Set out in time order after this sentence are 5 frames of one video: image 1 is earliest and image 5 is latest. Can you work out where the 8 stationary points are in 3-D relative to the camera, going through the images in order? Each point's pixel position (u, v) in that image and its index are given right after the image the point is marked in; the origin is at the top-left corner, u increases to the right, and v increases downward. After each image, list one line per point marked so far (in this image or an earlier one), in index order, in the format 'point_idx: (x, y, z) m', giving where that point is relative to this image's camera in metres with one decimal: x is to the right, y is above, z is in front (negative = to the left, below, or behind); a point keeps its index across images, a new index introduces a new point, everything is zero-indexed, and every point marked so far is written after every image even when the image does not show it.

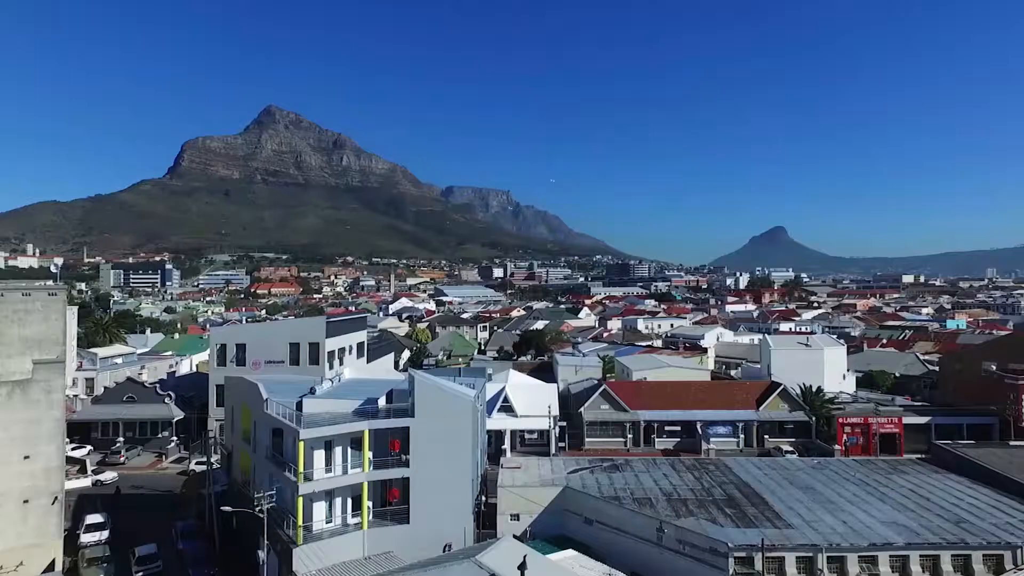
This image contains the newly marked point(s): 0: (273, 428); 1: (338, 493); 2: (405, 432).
0: (-6.8, -4.0, +19.2) m
1: (-4.6, -5.5, +18.0) m
2: (-2.9, -3.9, +18.3) m
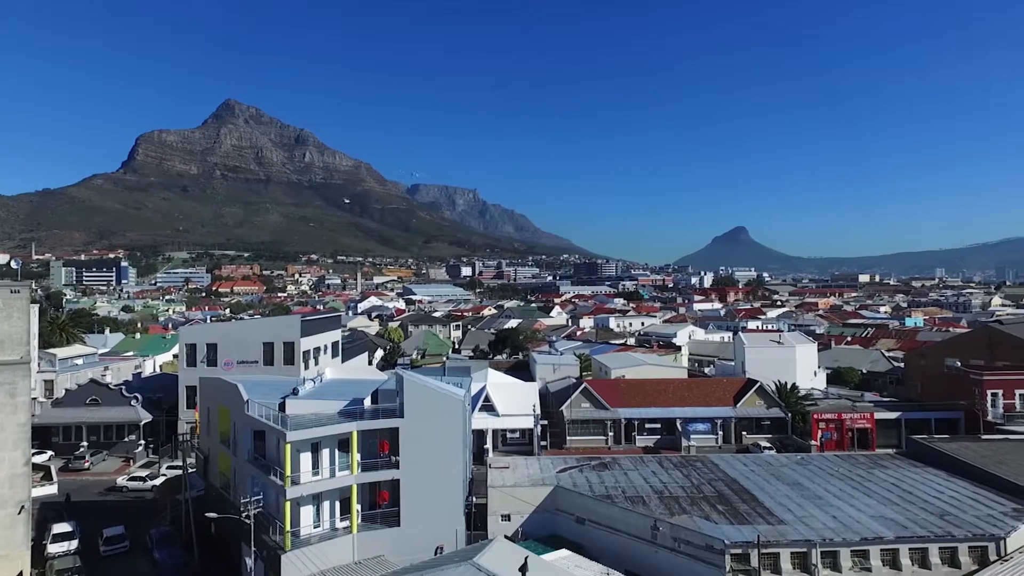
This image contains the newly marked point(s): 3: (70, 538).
0: (-7.0, -3.9, +18.5) m
1: (-4.8, -5.4, +17.5) m
2: (-3.1, -3.8, +17.9) m
3: (-13.1, -7.4, +19.9) m
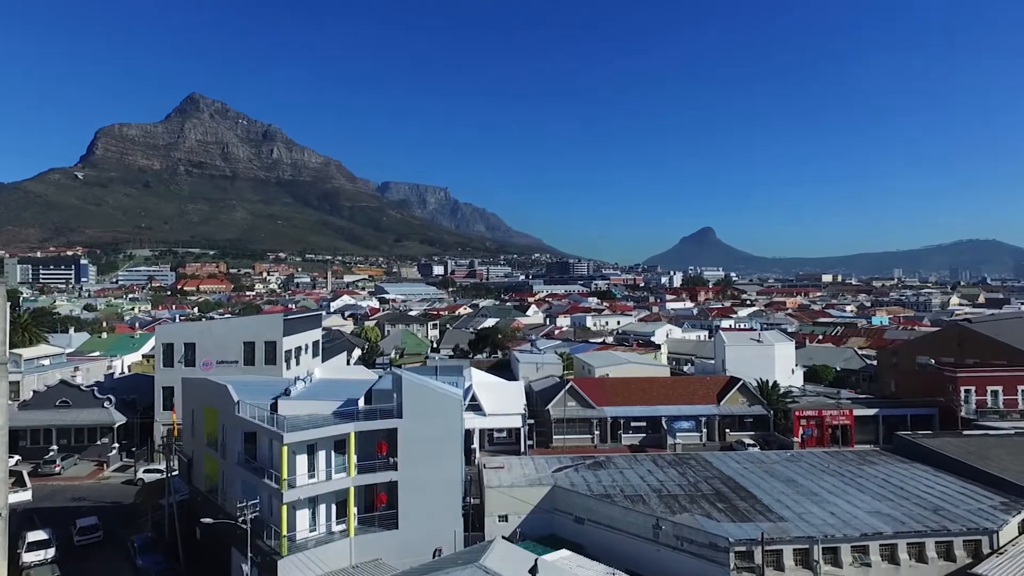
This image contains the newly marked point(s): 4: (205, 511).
0: (-7.1, -3.9, +18.0) m
1: (-4.8, -5.3, +17.1) m
2: (-3.1, -3.8, +17.6) m
3: (-13.2, -7.3, +19.1) m
4: (-8.9, -6.5, +19.6) m
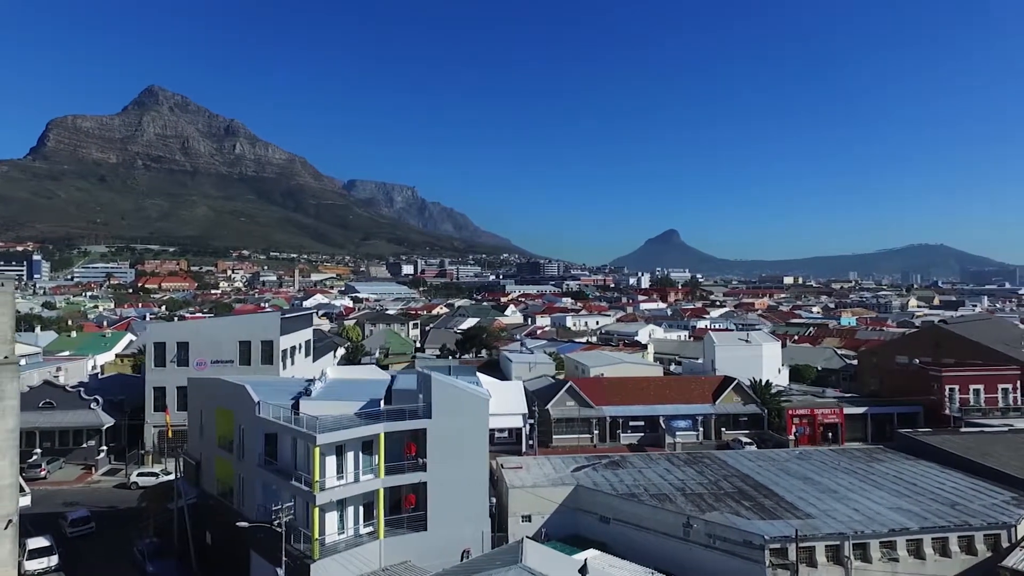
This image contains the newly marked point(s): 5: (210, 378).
0: (-6.3, -3.8, +17.5) m
1: (-4.0, -5.3, +16.7) m
2: (-2.4, -3.7, +17.3) m
3: (-12.5, -7.2, +18.2) m
4: (-8.3, -6.4, +19.0) m
5: (-8.9, -2.7, +19.9) m
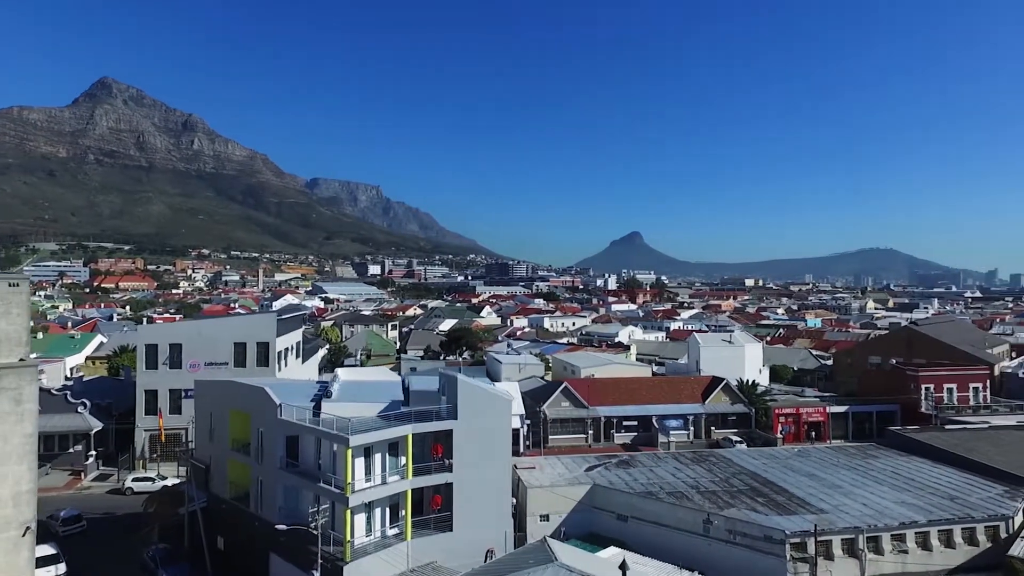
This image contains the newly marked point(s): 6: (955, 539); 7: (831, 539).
0: (-5.7, -3.8, +17.3) m
1: (-3.3, -5.3, +16.6) m
2: (-1.7, -3.8, +17.4) m
3: (-11.9, -7.2, +17.7) m
4: (-7.8, -6.4, +18.7) m
5: (-8.4, -2.7, +19.6) m
6: (+11.2, -6.4, +17.1) m
7: (+7.7, -6.1, +16.3) m
